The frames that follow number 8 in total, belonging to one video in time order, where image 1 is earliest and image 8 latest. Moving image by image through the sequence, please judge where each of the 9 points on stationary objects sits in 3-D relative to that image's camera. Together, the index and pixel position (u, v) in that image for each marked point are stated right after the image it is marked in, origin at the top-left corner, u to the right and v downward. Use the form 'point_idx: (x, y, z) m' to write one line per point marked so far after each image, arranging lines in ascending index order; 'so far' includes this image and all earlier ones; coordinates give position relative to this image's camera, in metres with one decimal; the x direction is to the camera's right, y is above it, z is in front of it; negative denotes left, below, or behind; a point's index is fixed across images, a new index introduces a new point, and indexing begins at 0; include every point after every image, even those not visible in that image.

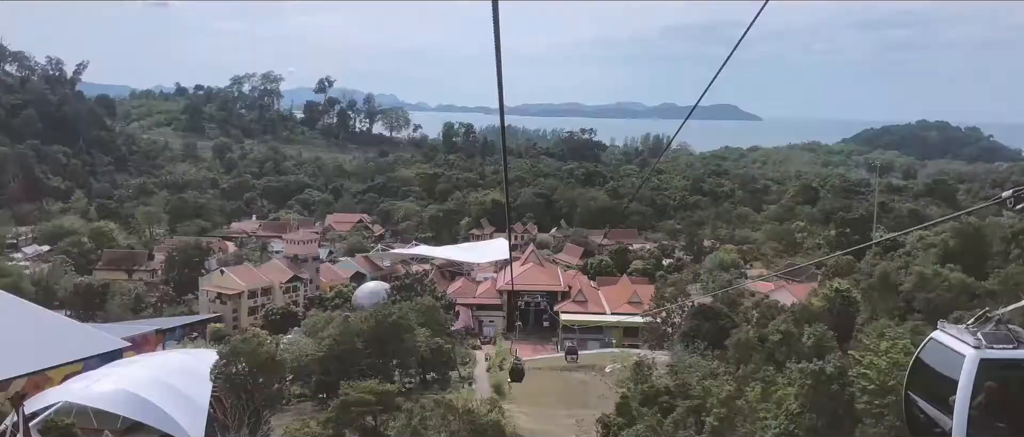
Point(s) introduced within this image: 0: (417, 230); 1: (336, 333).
0: (-1.5, -0.2, +17.3) m
1: (-1.1, -0.7, +6.8) m
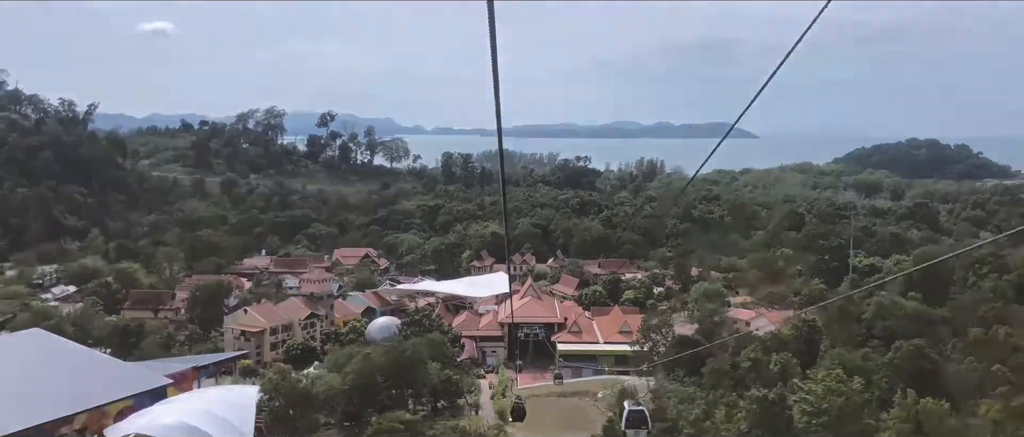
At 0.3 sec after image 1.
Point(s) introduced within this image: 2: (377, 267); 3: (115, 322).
0: (-1.5, -0.8, +18.2) m
1: (-1.1, -1.1, +7.7) m
2: (-2.3, -0.8, +17.8) m
3: (-4.3, -1.1, +11.6) m
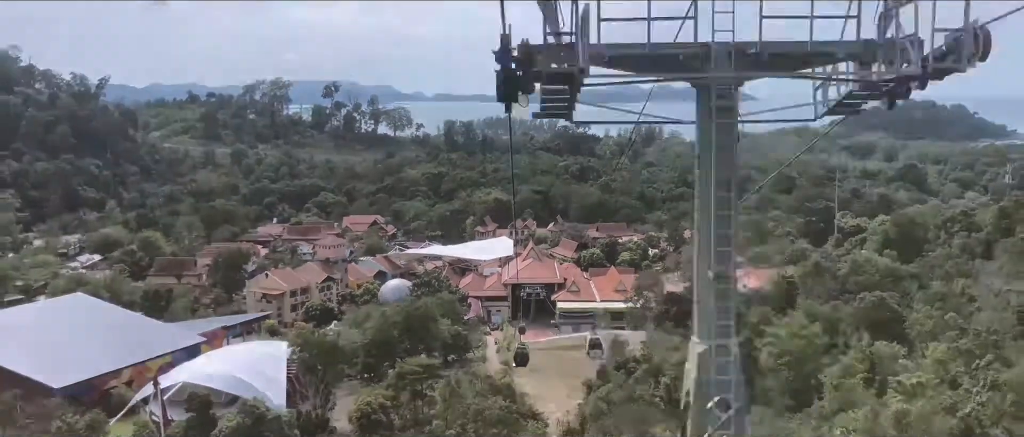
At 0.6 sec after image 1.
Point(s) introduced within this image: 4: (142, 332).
0: (-1.5, -0.2, +18.9) m
1: (-1.0, -0.8, +8.5) m
2: (-2.2, -0.3, +18.6) m
3: (-4.3, -0.8, +12.4) m
4: (-3.1, -1.0, +9.0) m
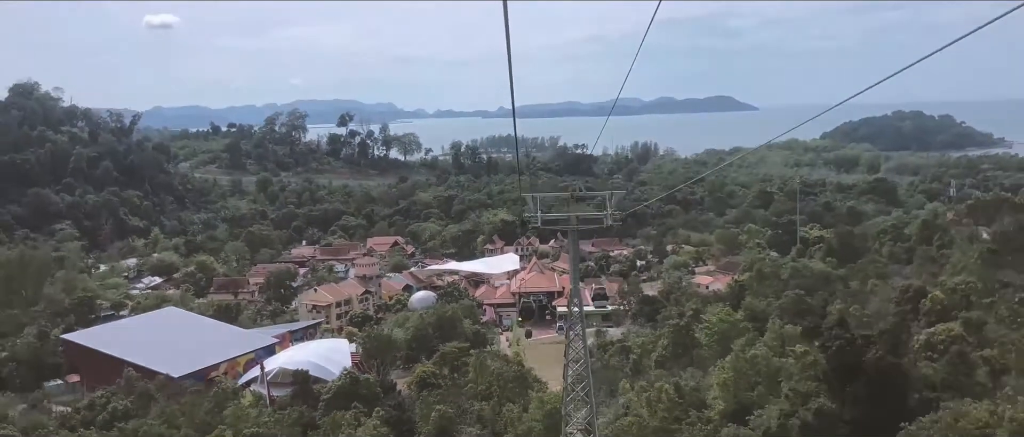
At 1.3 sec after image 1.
0: (-1.4, -0.6, +21.2) m
1: (-1.0, -1.0, +10.8) m
2: (-2.1, -0.7, +20.9) m
3: (-4.2, -1.2, +14.7) m
4: (-3.0, -1.3, +11.3) m
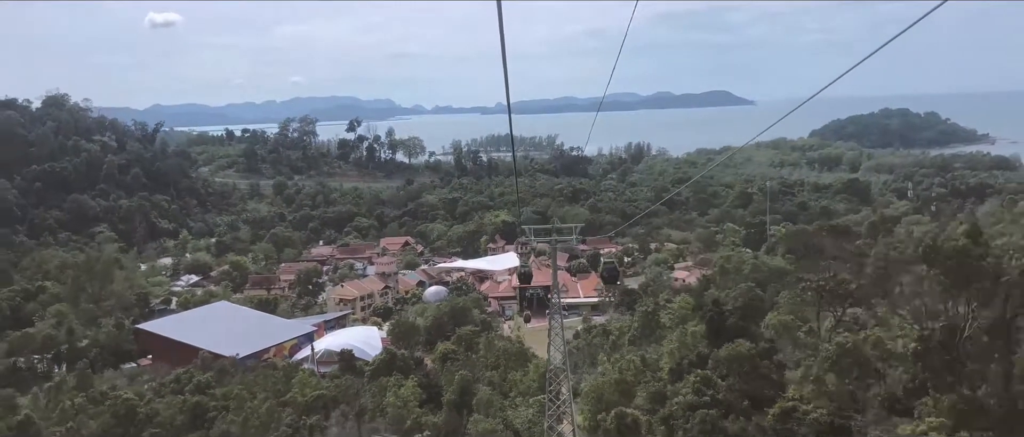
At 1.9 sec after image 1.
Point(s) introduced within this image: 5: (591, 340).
0: (-1.4, -0.6, +23.3) m
1: (-0.9, -1.1, +12.8) m
2: (-2.1, -0.7, +22.9) m
3: (-4.2, -1.2, +16.8) m
4: (-3.0, -1.4, +13.4) m
5: (+0.8, -1.3, +11.3) m
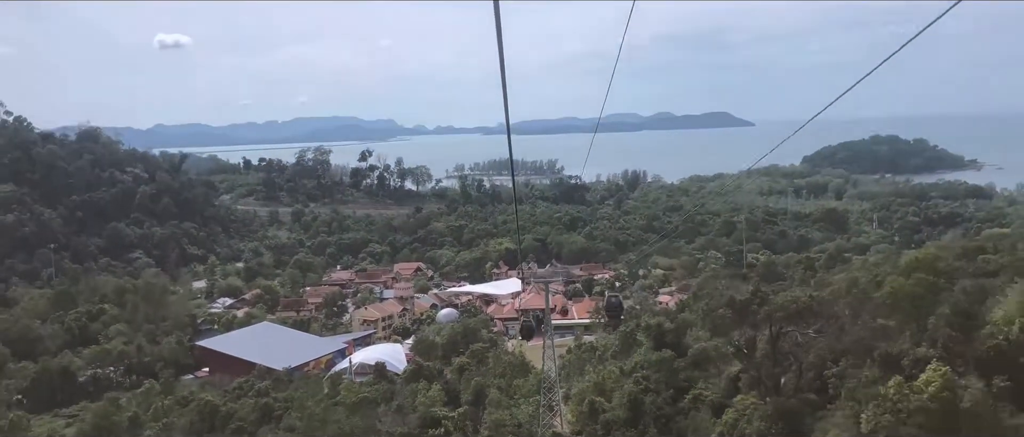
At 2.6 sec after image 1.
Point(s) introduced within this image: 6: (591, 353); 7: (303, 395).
0: (-1.3, -1.3, +25.5) m
1: (-0.9, -1.6, +15.0) m
2: (-2.0, -1.4, +25.2) m
3: (-4.1, -1.8, +19.0) m
4: (-3.0, -1.9, +15.6) m
5: (+0.9, -1.7, +13.5) m
6: (+1.0, -1.7, +13.7) m
7: (-2.2, -1.9, +11.3) m
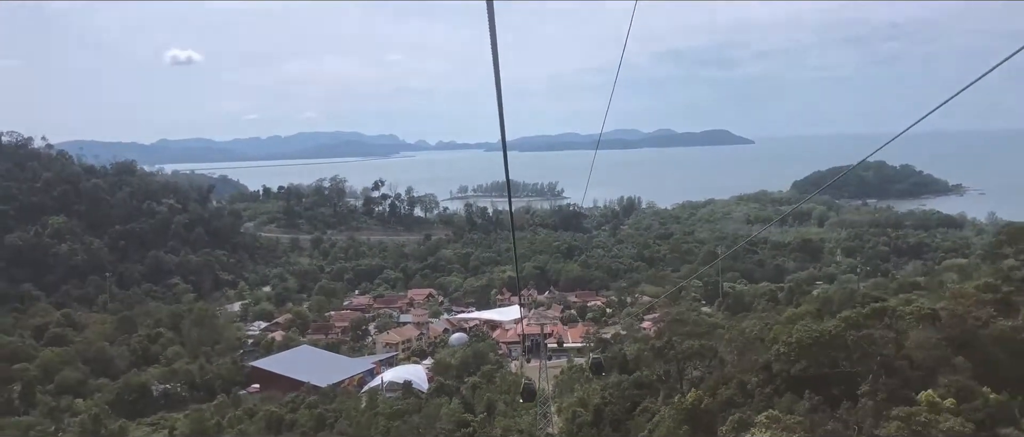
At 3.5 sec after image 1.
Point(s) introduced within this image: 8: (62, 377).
0: (-1.2, -2.1, +28.2) m
1: (-0.8, -2.3, +17.8) m
2: (-2.0, -2.2, +27.9) m
3: (-4.1, -2.5, +21.7) m
4: (-2.9, -2.5, +18.3) m
5: (+0.9, -2.4, +16.3) m
6: (+1.1, -2.4, +16.4) m
7: (-2.2, -2.5, +14.1) m
8: (-7.2, -2.5, +17.0) m
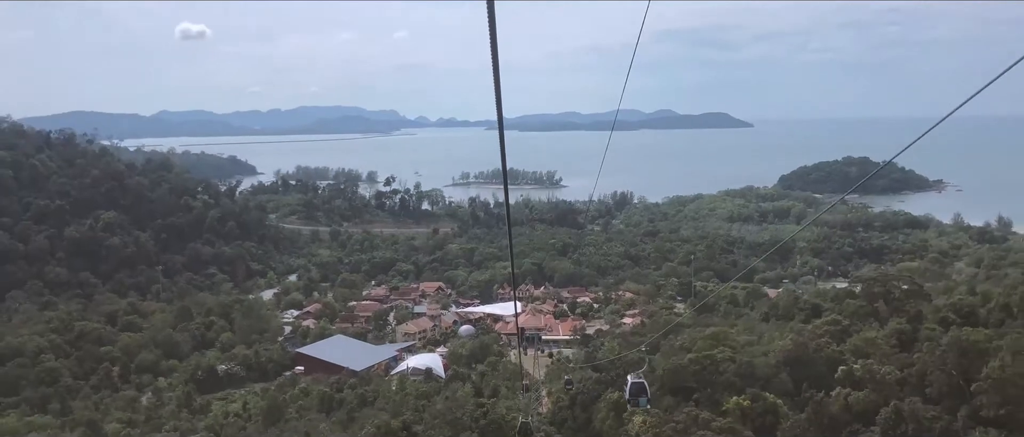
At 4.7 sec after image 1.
0: (-1.3, -2.2, +31.9) m
1: (-0.8, -2.6, +21.5) m
2: (-2.0, -2.2, +31.6) m
3: (-4.1, -2.6, +25.4) m
4: (-2.9, -2.8, +22.1) m
5: (+0.9, -2.8, +20.0) m
6: (+1.1, -2.7, +20.1) m
7: (-2.2, -2.9, +17.8) m
8: (-7.2, -2.7, +20.7) m
